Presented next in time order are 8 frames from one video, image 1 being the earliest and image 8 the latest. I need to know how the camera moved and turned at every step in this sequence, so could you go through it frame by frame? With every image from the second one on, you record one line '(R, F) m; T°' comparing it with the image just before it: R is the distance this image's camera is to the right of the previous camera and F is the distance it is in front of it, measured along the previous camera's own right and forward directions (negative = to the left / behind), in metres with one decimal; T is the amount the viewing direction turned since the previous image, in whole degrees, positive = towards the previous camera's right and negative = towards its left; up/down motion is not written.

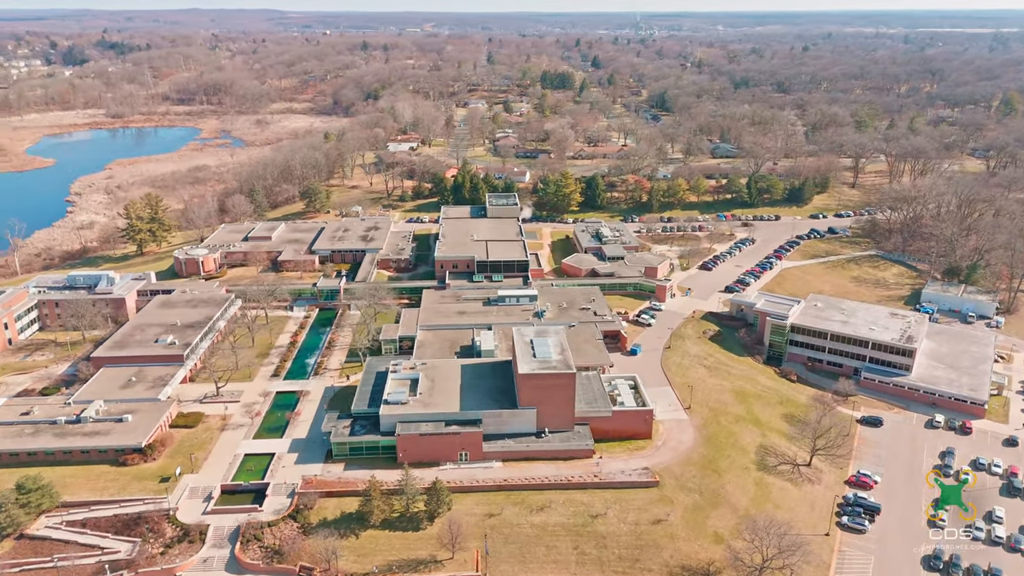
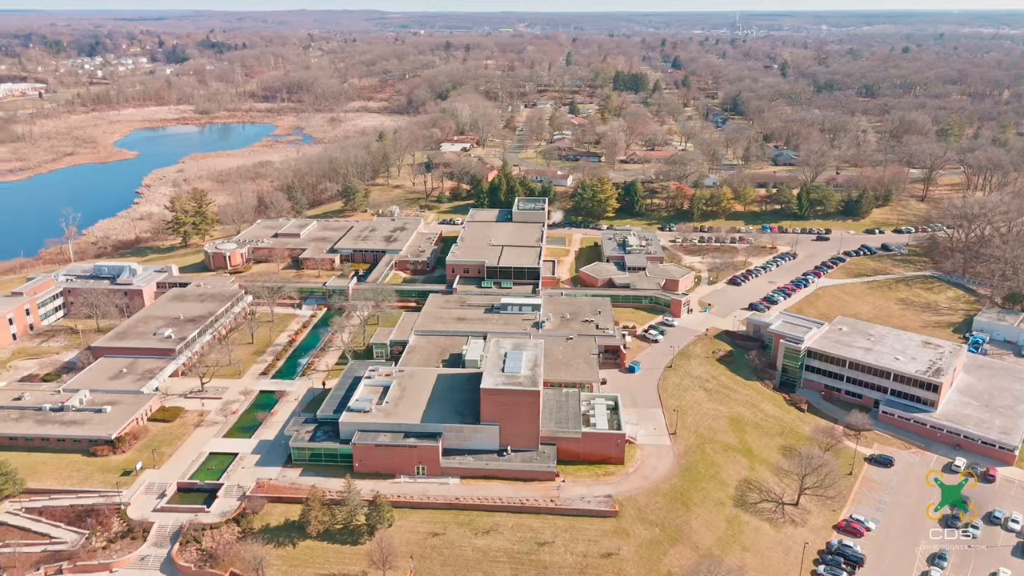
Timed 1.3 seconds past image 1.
(+4.4, +1.5) m; -6°
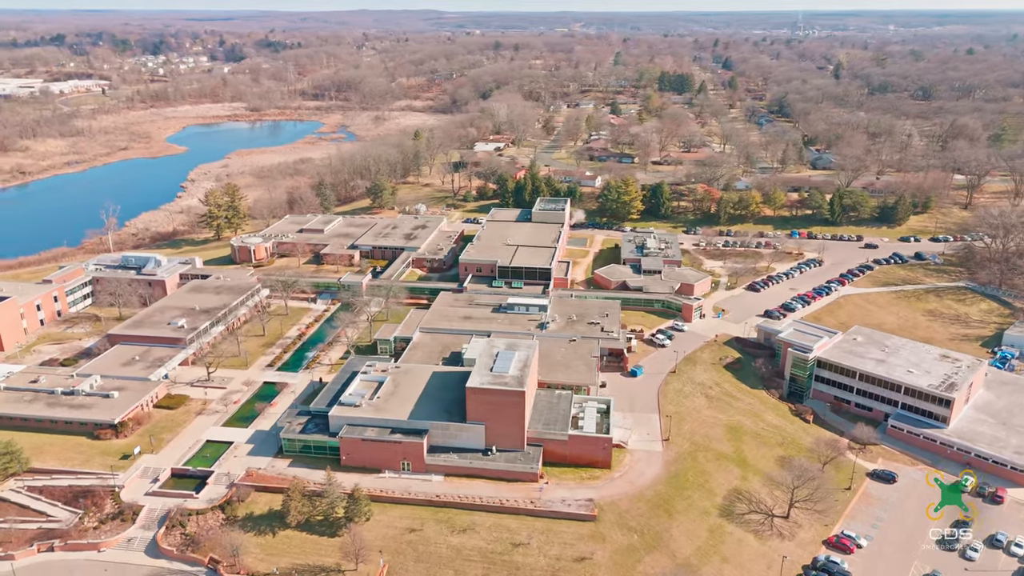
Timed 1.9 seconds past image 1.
(+2.3, +0.1) m; -4°
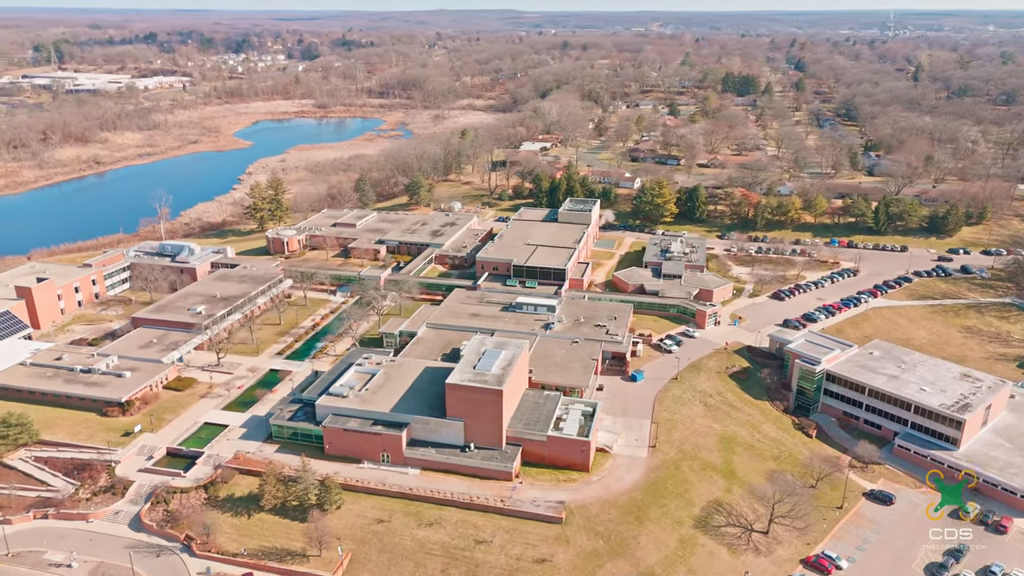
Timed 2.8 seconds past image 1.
(+3.3, +0.1) m; -5°
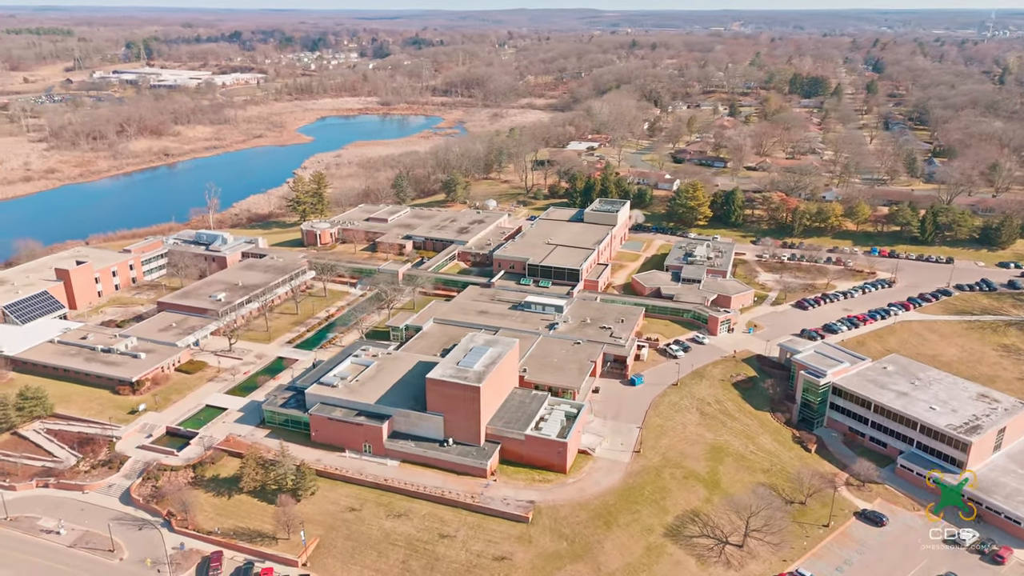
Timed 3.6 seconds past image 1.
(+3.3, +0.1) m; -5°
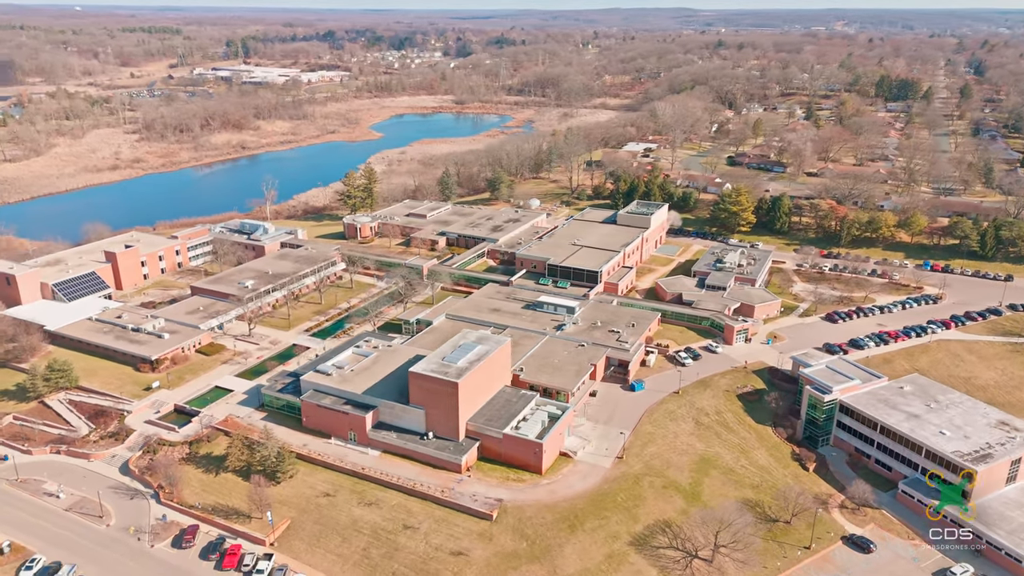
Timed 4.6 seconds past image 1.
(+3.8, +0.1) m; -6°
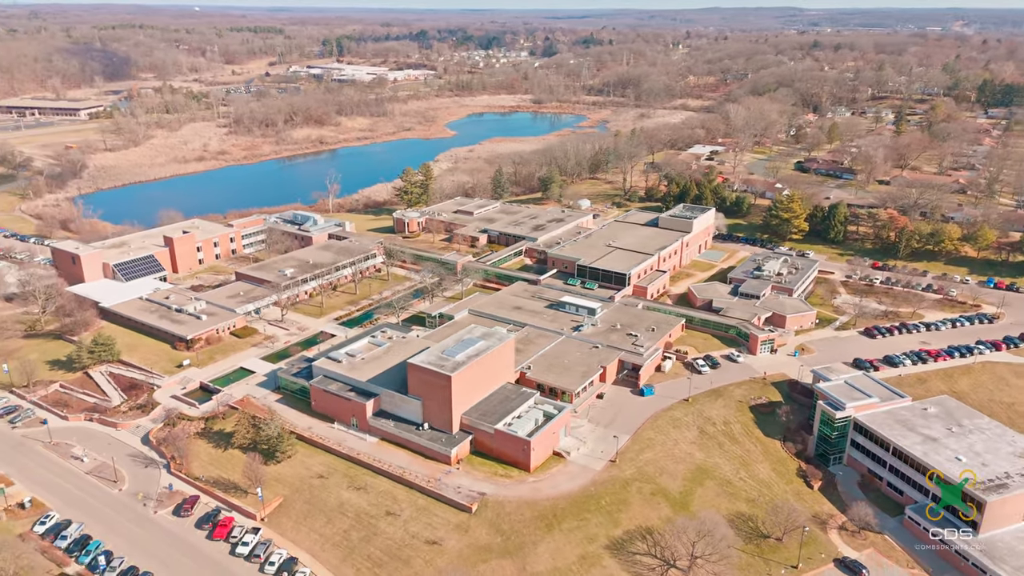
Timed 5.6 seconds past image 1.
(+3.4, -0.2) m; -6°
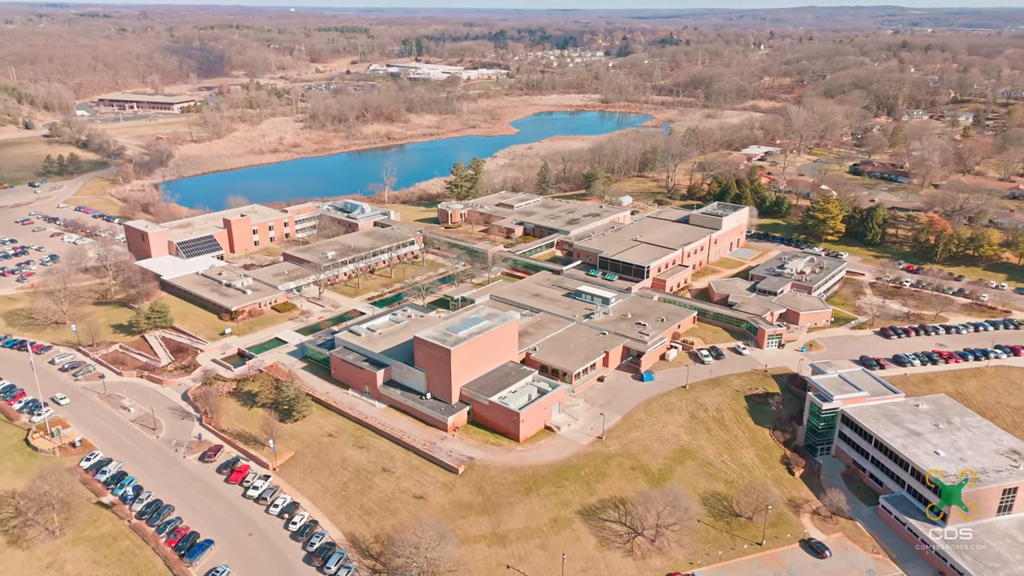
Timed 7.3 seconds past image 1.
(+3.3, -2.2) m; -6°
